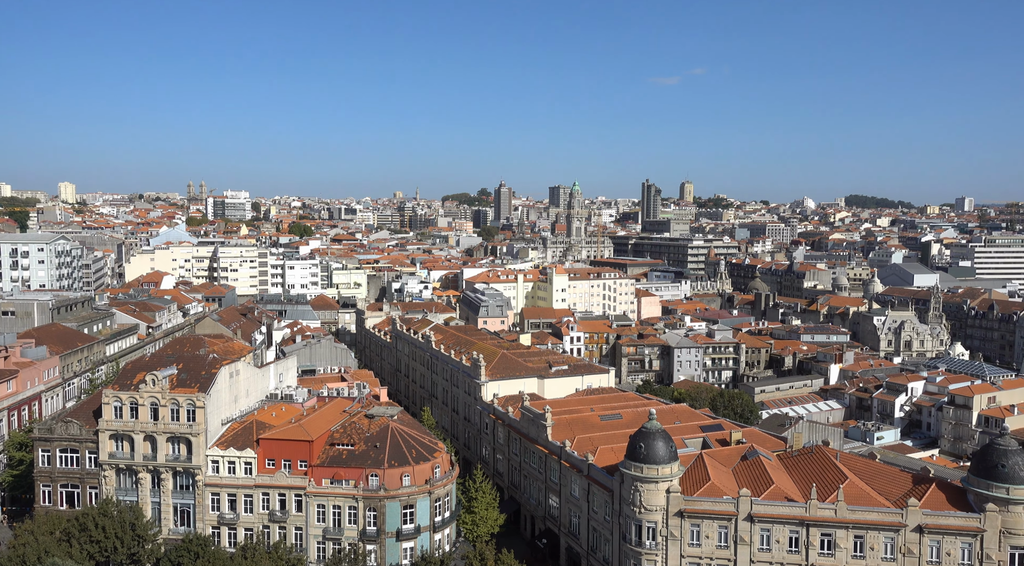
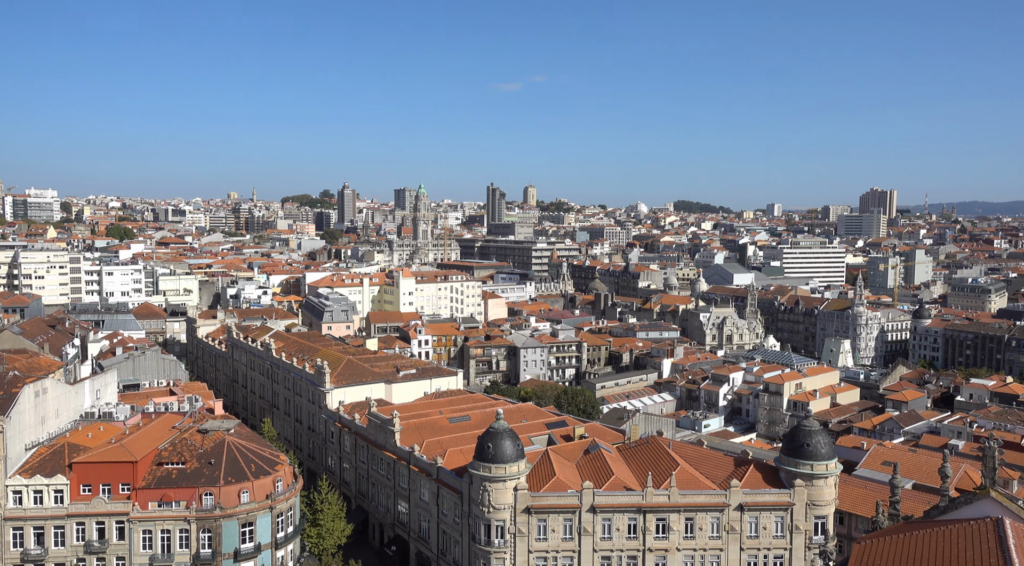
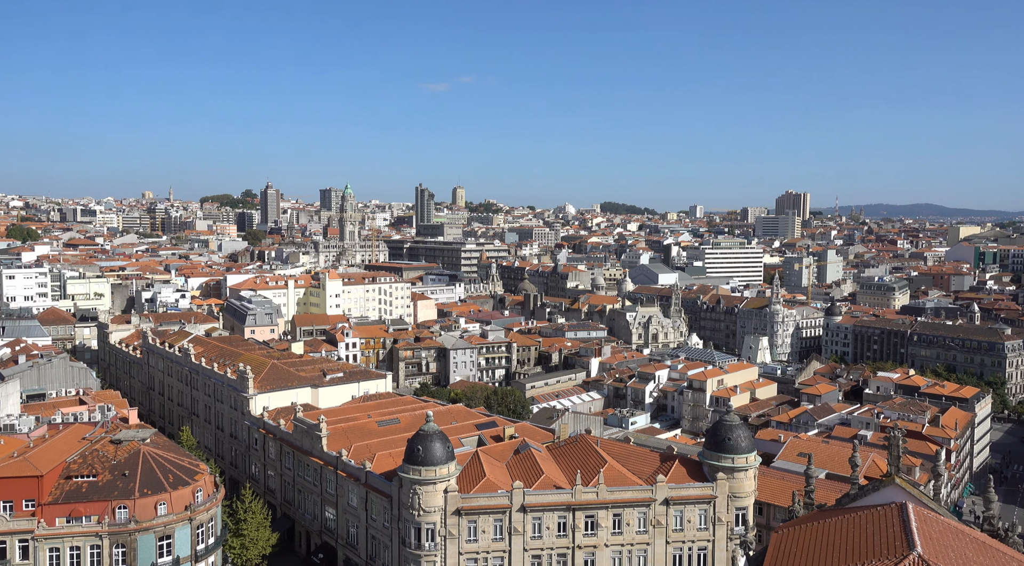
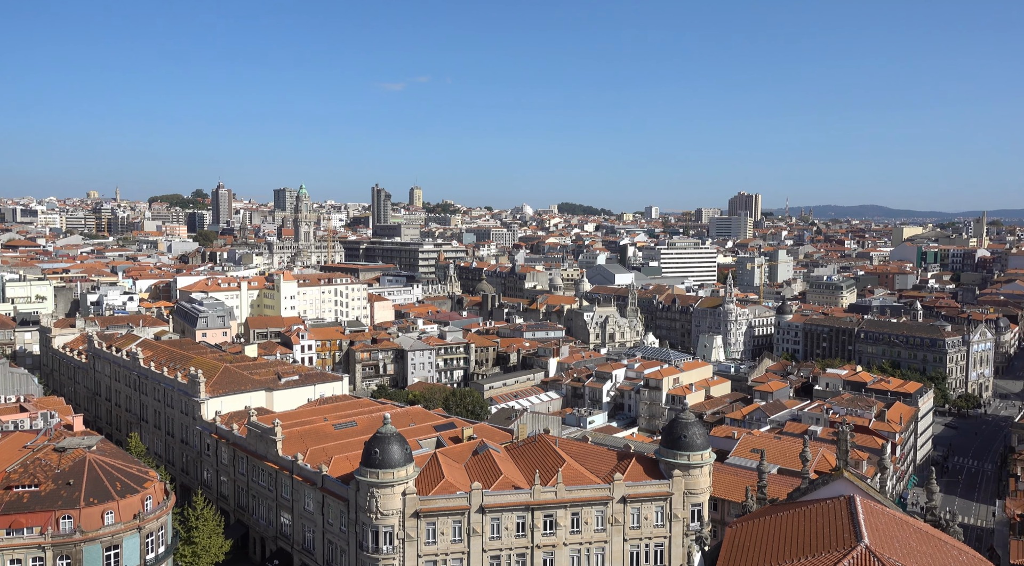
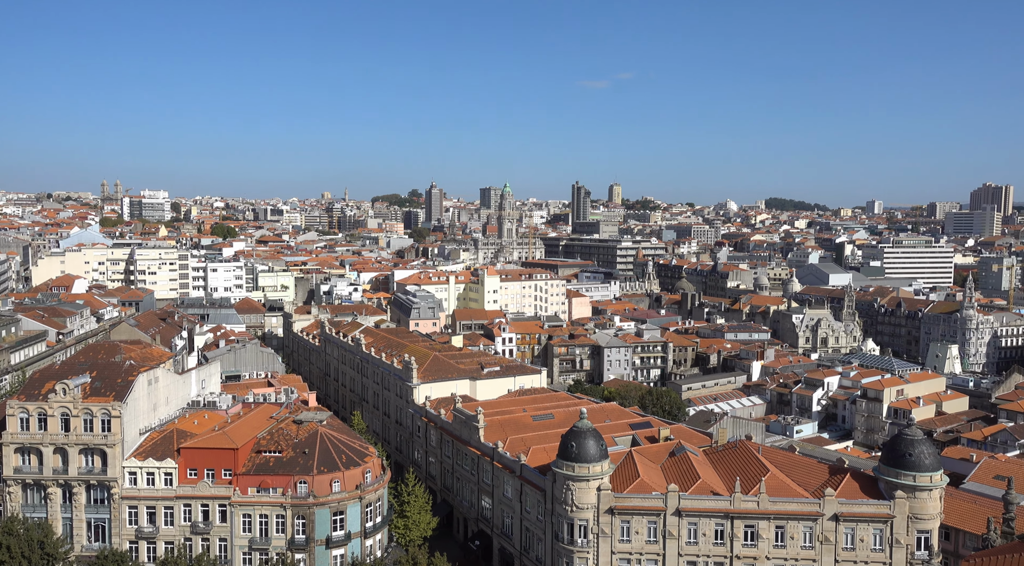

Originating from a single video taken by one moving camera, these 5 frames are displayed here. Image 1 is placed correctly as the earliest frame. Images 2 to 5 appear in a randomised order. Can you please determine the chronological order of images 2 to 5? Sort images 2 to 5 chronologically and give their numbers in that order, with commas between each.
5, 2, 3, 4
